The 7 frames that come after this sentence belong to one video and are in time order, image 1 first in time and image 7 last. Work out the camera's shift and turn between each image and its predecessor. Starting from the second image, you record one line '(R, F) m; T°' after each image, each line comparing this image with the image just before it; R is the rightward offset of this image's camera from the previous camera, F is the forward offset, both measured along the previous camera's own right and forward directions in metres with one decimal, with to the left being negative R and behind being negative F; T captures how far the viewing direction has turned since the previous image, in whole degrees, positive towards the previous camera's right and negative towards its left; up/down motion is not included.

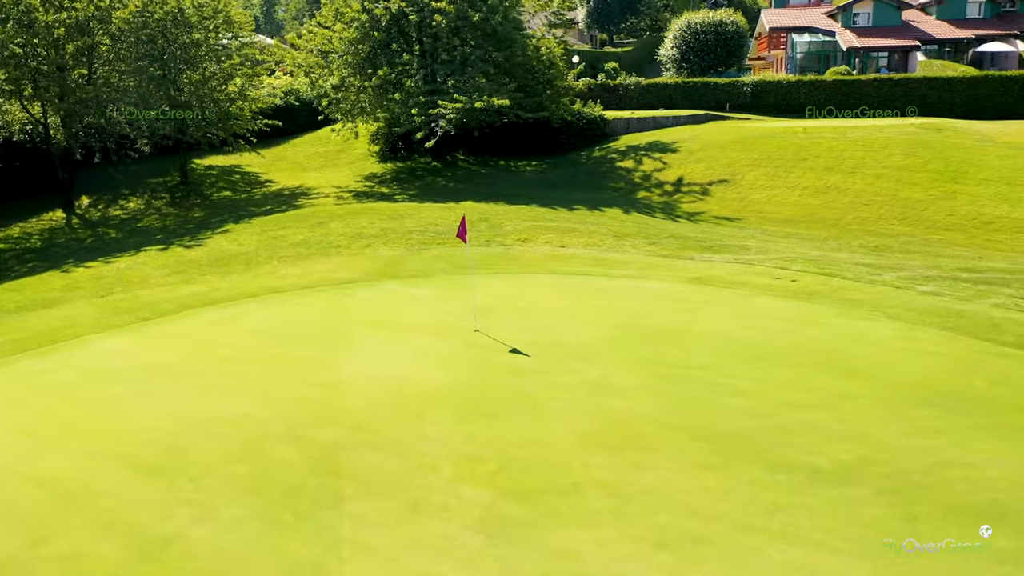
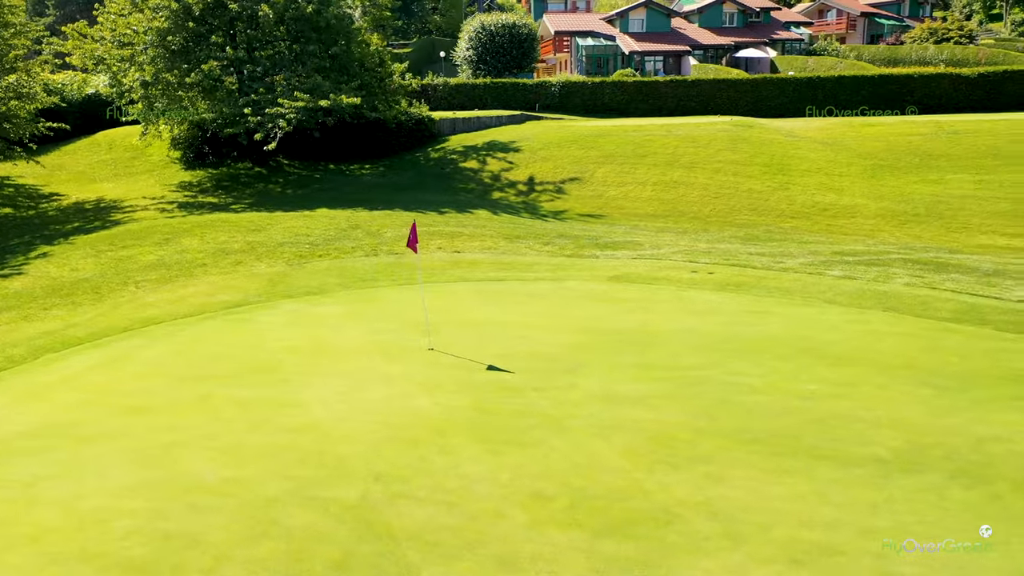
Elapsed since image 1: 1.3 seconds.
(-2.8, +1.5) m; +16°
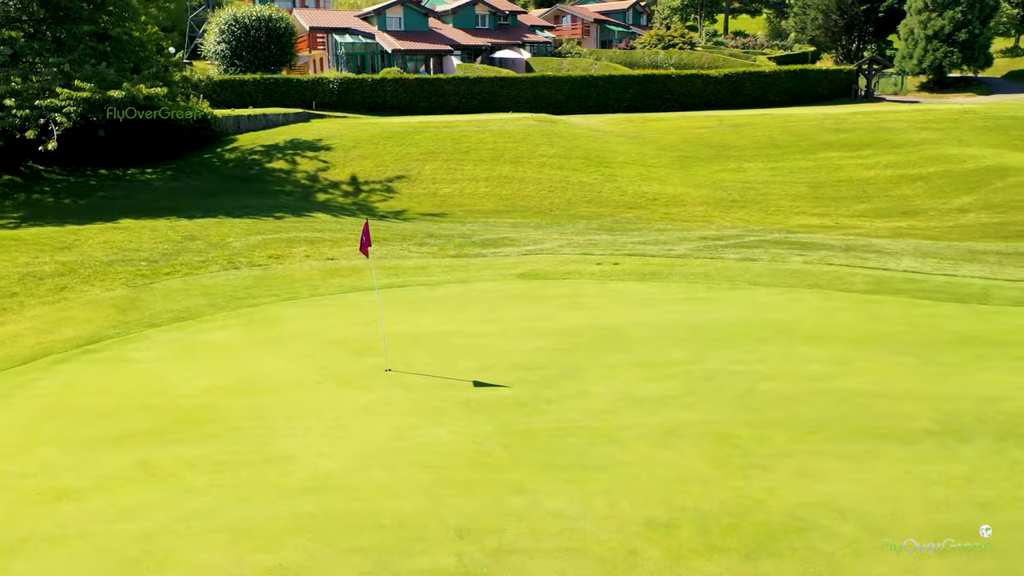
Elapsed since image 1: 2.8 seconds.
(-3.0, +1.9) m; +19°
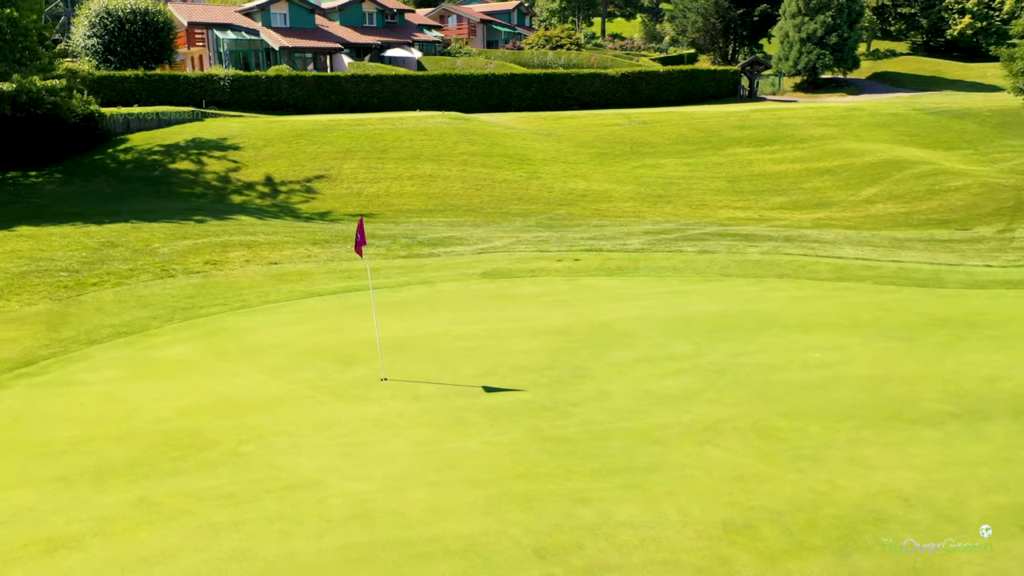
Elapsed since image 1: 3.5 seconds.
(-1.5, +0.7) m; +9°
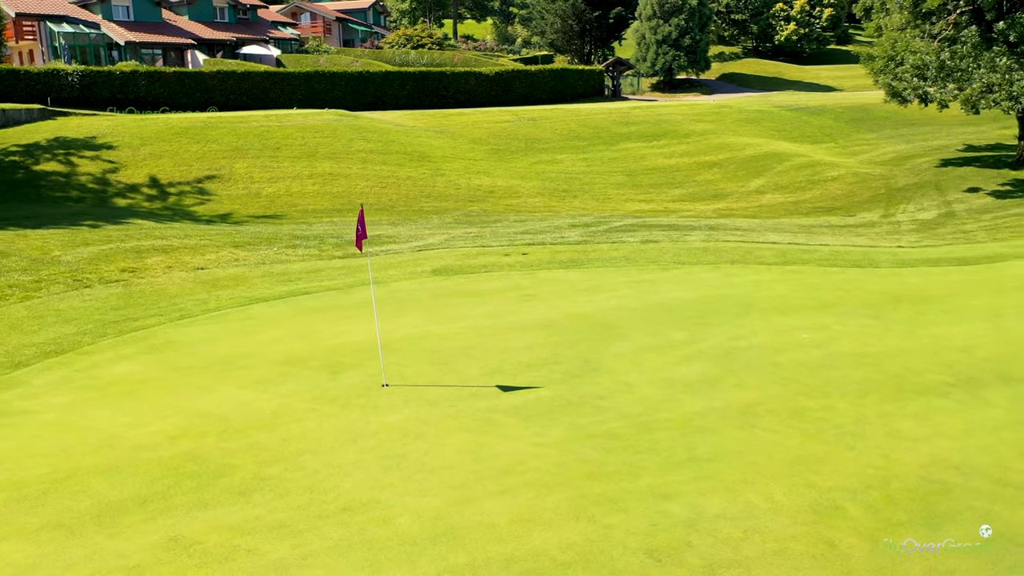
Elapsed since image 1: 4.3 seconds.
(-1.7, +0.7) m; +10°
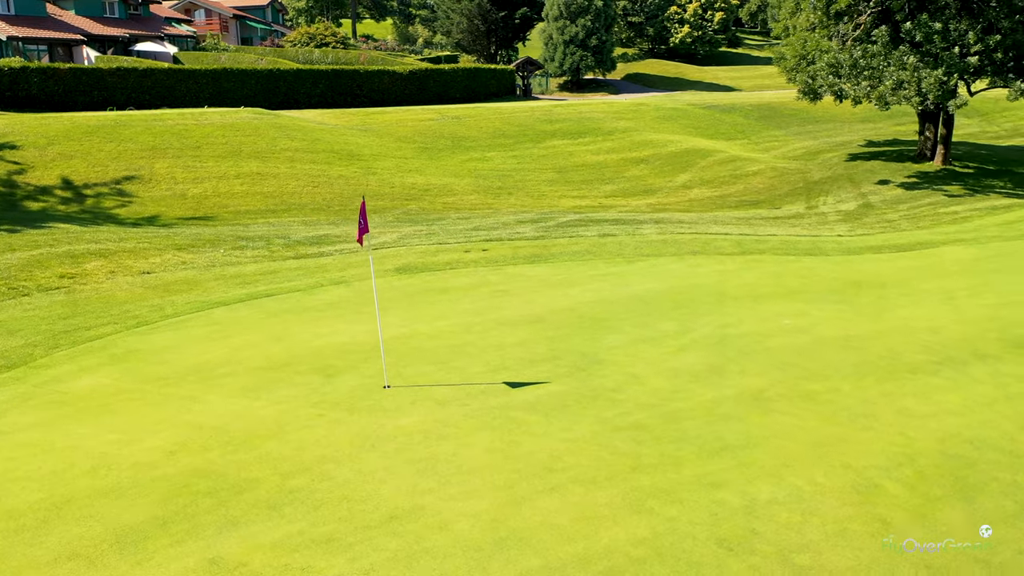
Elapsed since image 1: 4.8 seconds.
(-1.1, +0.3) m; +7°
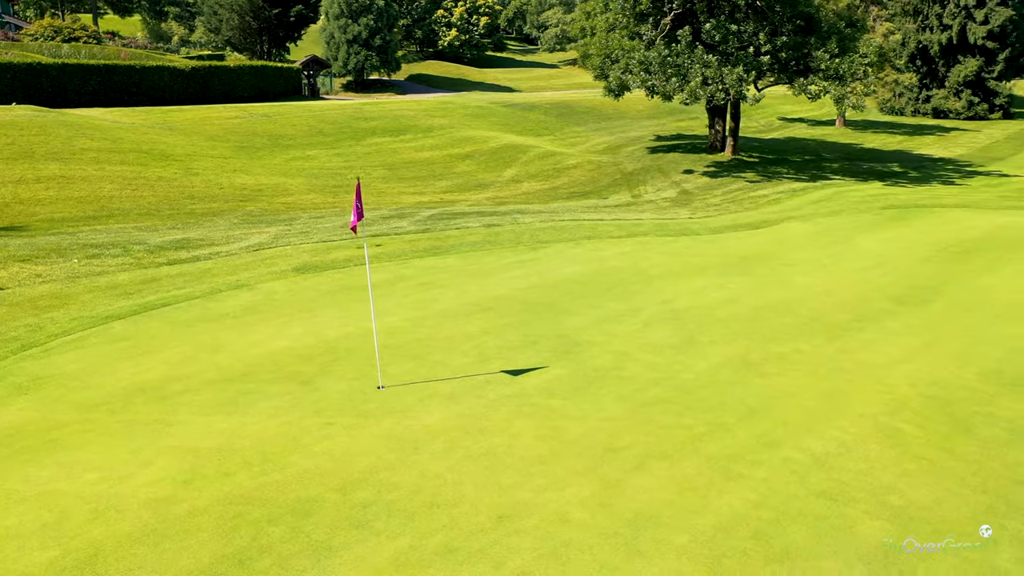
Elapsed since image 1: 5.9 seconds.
(-2.1, +0.7) m; +16°
